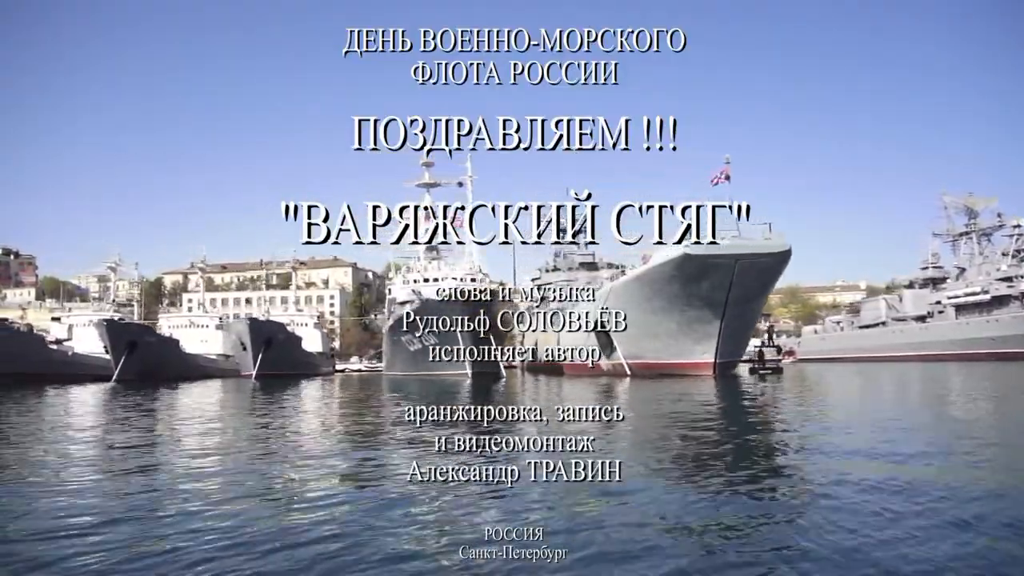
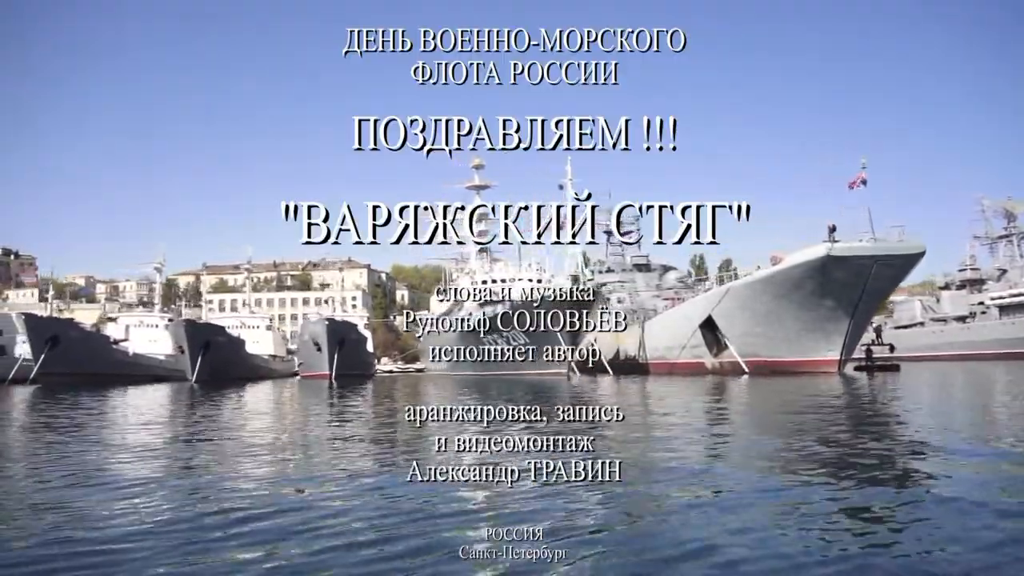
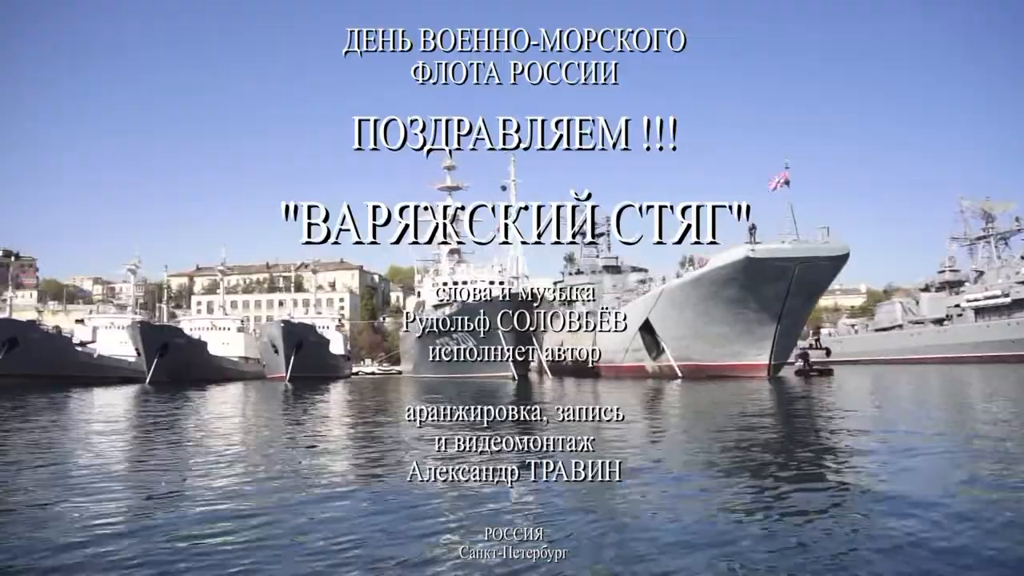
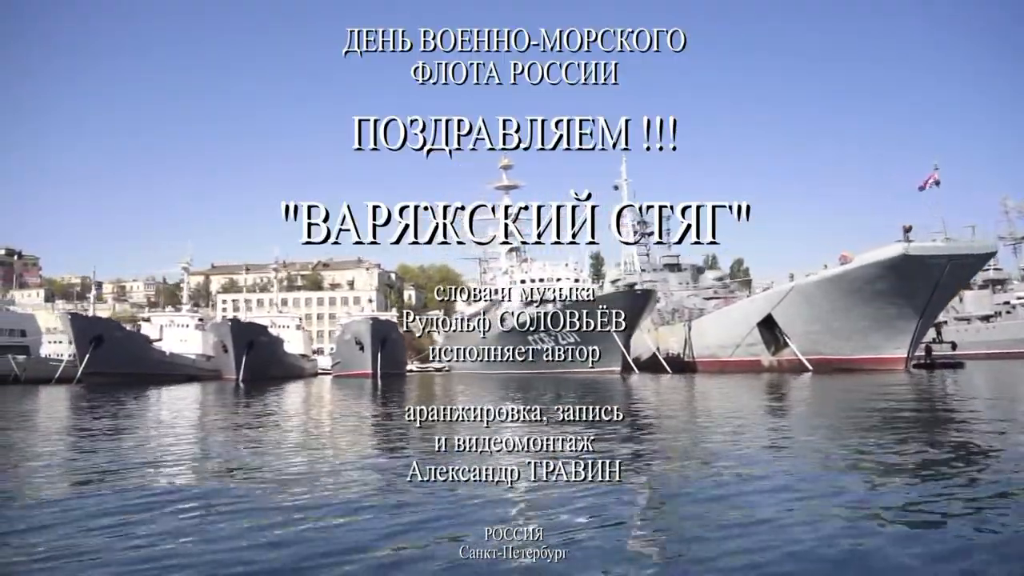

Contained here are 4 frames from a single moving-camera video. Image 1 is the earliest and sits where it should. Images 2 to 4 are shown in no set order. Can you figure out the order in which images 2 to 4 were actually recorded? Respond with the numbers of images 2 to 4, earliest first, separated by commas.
3, 2, 4
